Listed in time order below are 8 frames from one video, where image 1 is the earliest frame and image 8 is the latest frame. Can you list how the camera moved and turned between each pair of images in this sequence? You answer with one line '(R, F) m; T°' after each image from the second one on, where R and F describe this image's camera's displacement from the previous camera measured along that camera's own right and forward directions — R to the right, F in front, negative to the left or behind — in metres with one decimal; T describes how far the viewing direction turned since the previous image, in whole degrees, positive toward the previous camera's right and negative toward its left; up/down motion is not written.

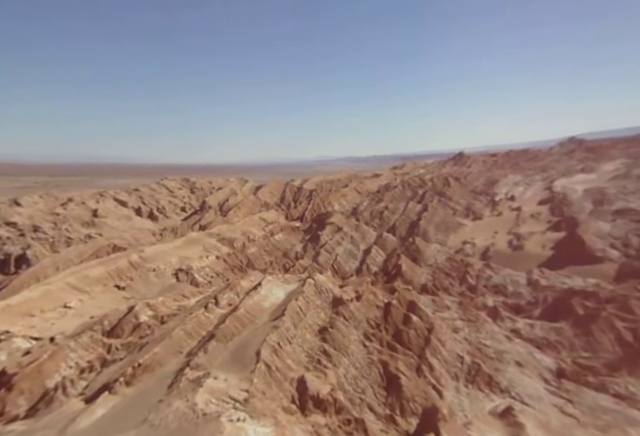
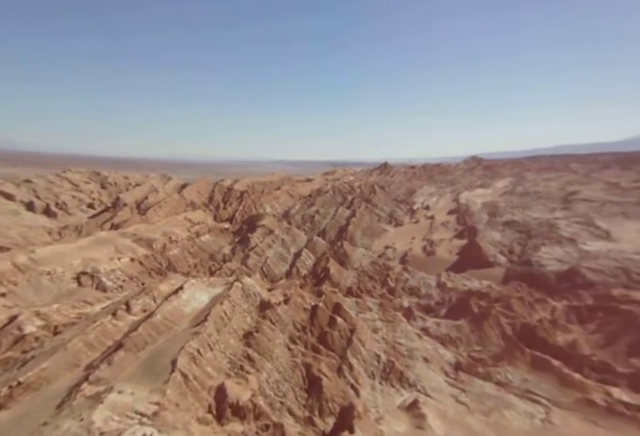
(+0.4, -1.6) m; +9°
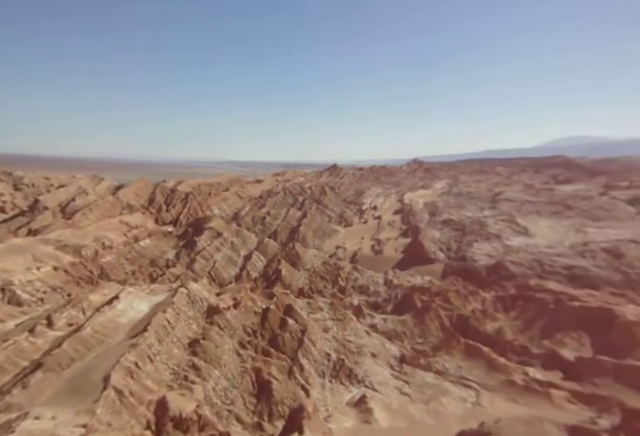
(+0.2, -0.8) m; +6°
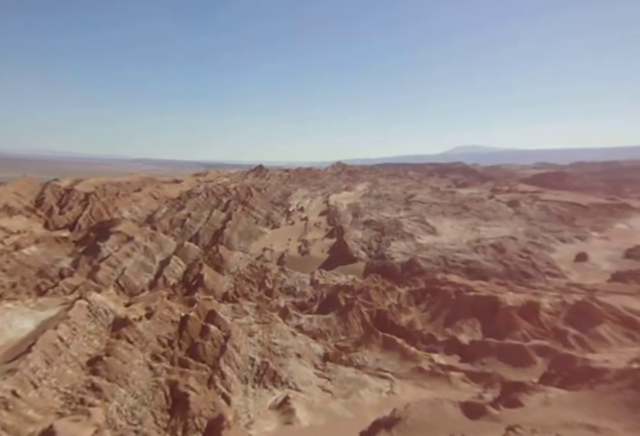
(+0.2, -0.7) m; +9°
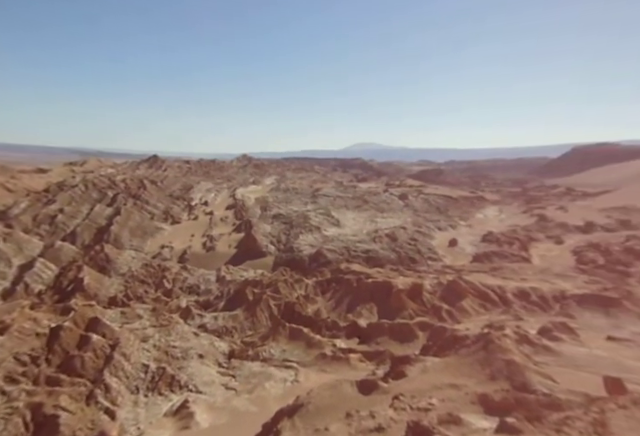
(+0.2, -0.5) m; +11°
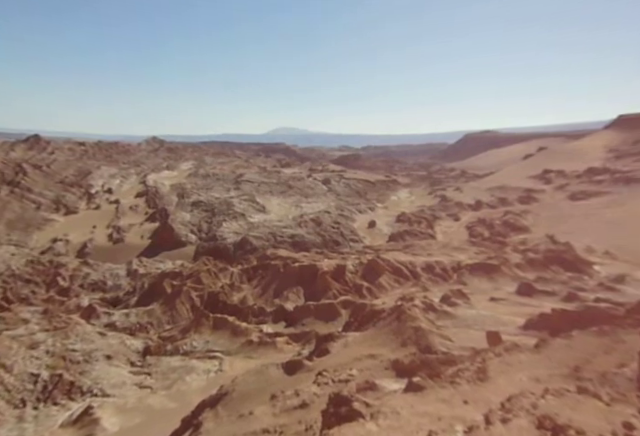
(+0.1, -0.3) m; +9°
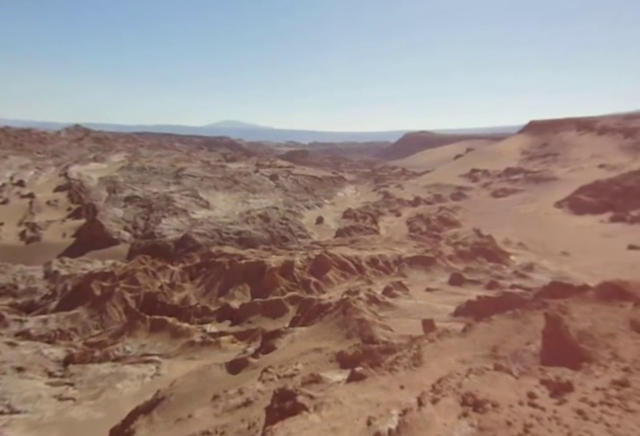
(0.0, -0.1) m; +6°
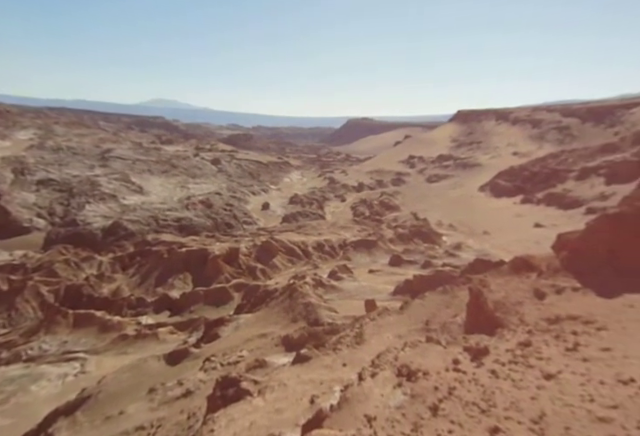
(0.0, -0.1) m; +6°
